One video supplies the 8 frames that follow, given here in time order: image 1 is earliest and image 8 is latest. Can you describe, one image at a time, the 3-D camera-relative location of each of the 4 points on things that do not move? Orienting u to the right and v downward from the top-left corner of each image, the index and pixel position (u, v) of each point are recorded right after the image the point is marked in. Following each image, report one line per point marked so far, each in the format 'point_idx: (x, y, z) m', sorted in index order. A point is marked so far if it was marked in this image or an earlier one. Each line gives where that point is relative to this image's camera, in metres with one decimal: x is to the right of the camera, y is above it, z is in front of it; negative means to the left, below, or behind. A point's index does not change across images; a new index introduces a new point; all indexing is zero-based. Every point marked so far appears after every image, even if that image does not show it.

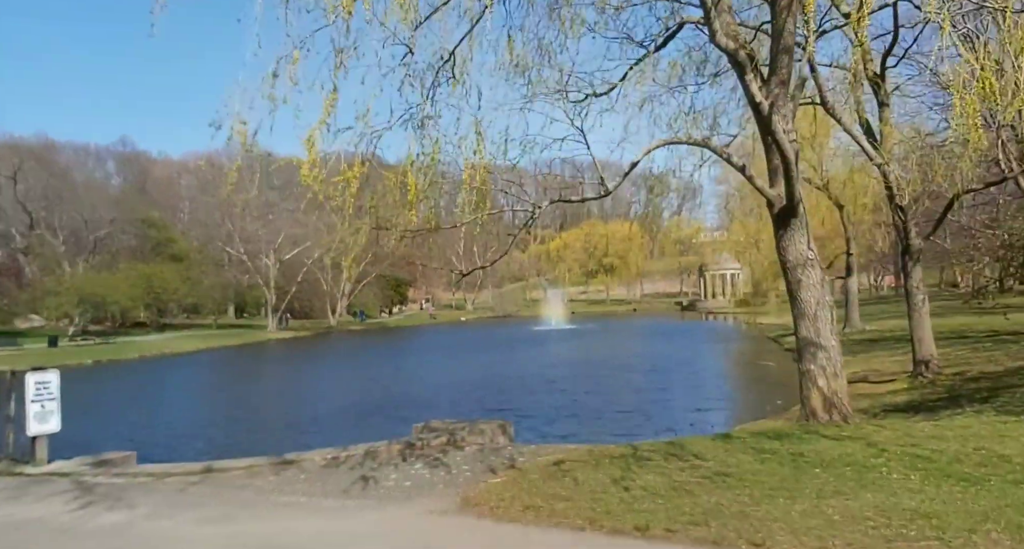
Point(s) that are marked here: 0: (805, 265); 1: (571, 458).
0: (+2.6, +0.1, +8.1) m
1: (+0.4, -1.3, +6.5) m
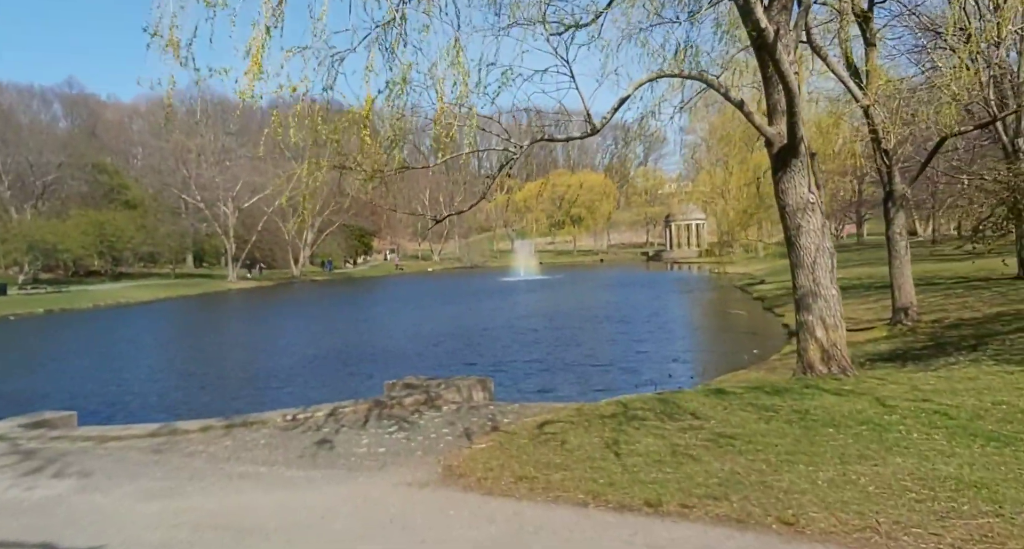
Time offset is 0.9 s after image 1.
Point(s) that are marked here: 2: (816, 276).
0: (+2.5, +0.6, +7.5) m
1: (+0.3, -1.0, +6.0) m
2: (+2.5, 0.0, +7.5) m
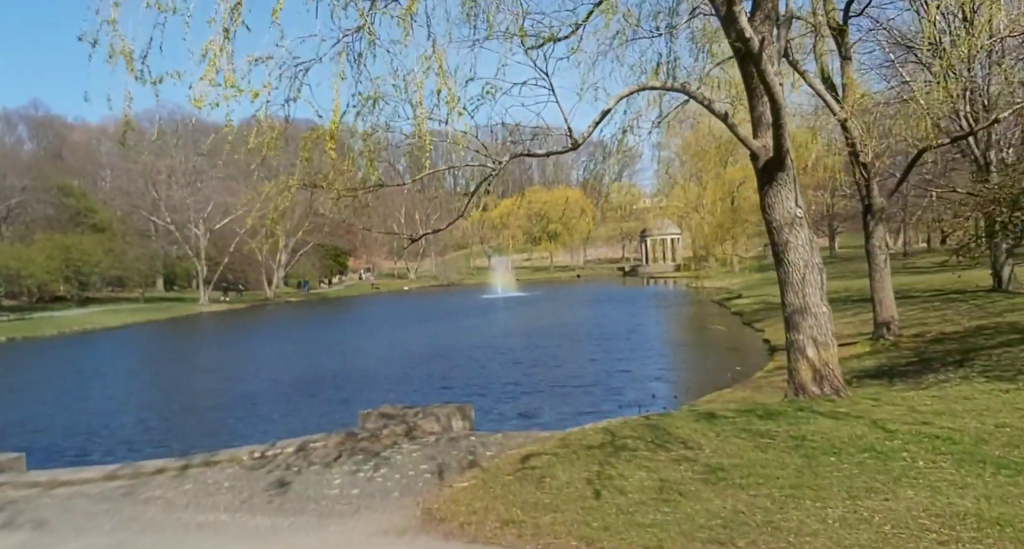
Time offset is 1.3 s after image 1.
0: (+2.3, +0.4, +7.3) m
1: (+0.2, -1.1, +5.7) m
2: (+2.4, -0.2, +7.2) m
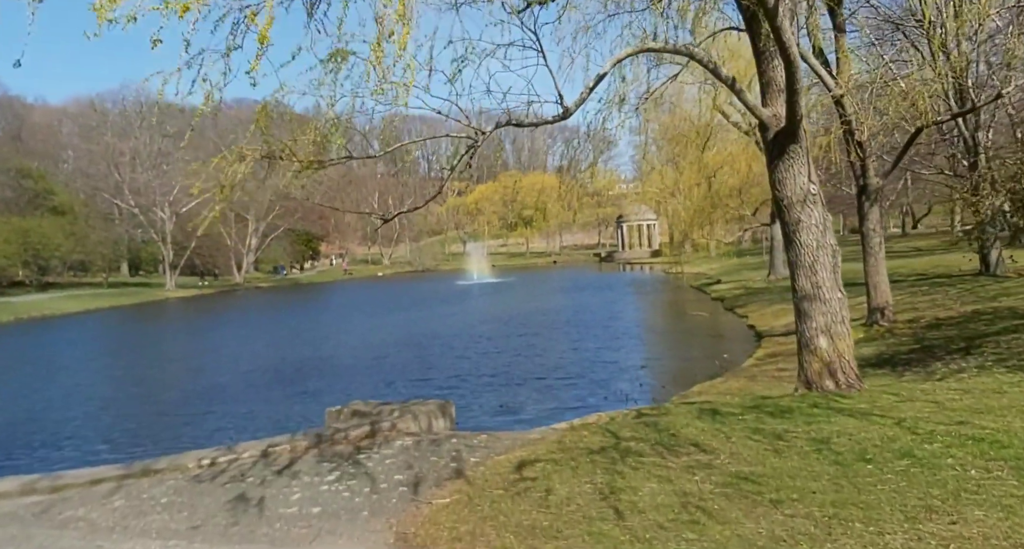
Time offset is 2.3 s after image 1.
0: (+2.2, +0.6, +6.6) m
1: (+0.1, -1.0, +5.0) m
2: (+2.2, 0.0, +6.6) m
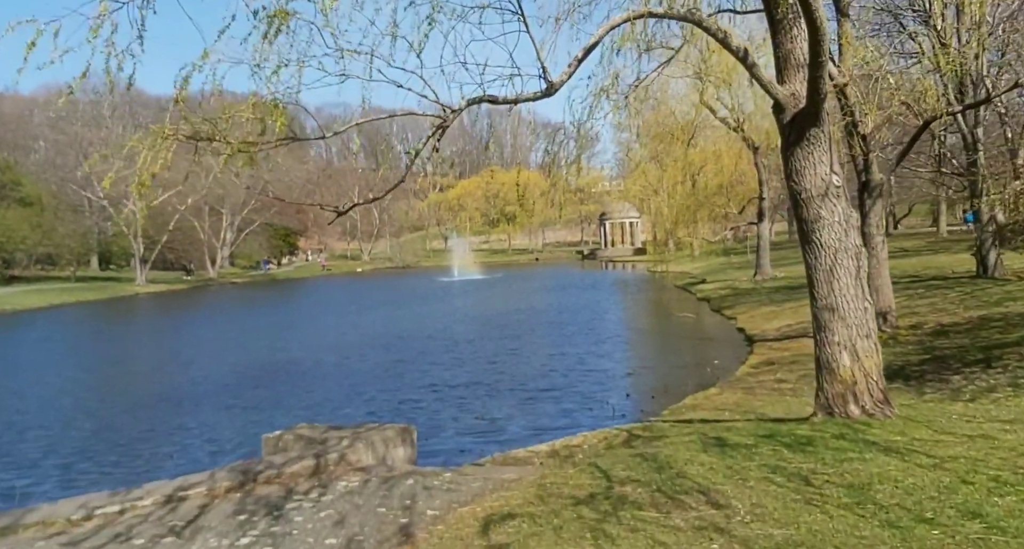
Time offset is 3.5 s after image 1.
0: (+2.0, +0.5, +5.7) m
1: (0.0, -1.0, +4.0) m
2: (+2.1, -0.1, +5.7) m
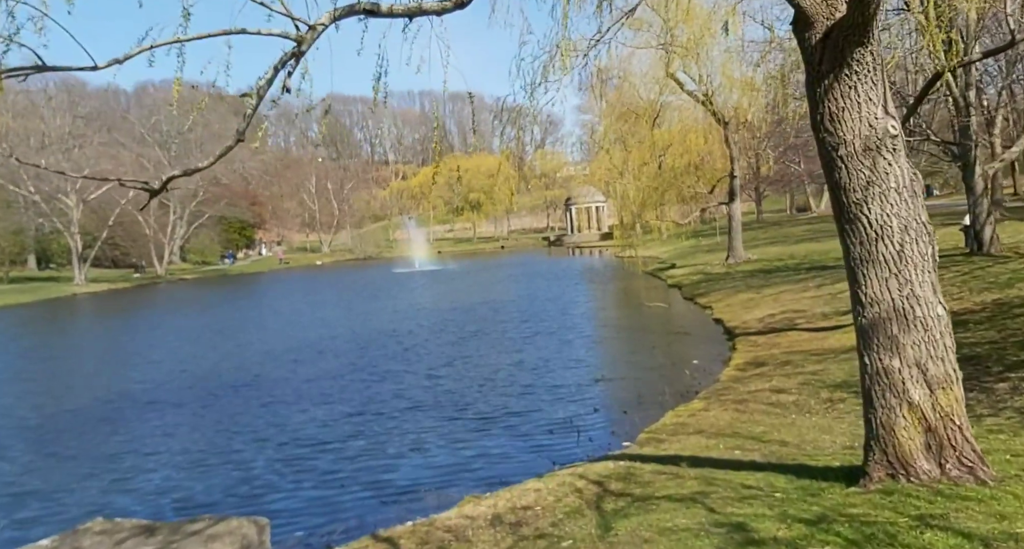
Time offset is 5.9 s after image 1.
0: (+1.6, +0.5, +3.9) m
1: (-0.3, -1.1, +2.1) m
2: (+1.7, -0.1, +3.9) m
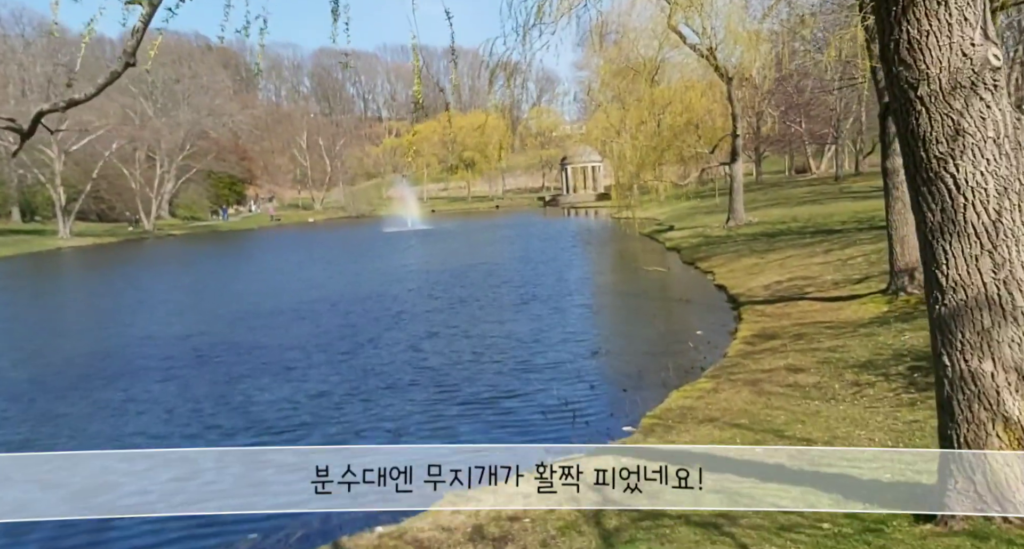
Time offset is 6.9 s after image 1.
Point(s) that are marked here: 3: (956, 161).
0: (+1.5, +0.6, +3.0) m
1: (-0.4, -1.1, +1.3) m
2: (+1.6, 0.0, +3.0) m
3: (+1.5, +0.4, +3.0) m
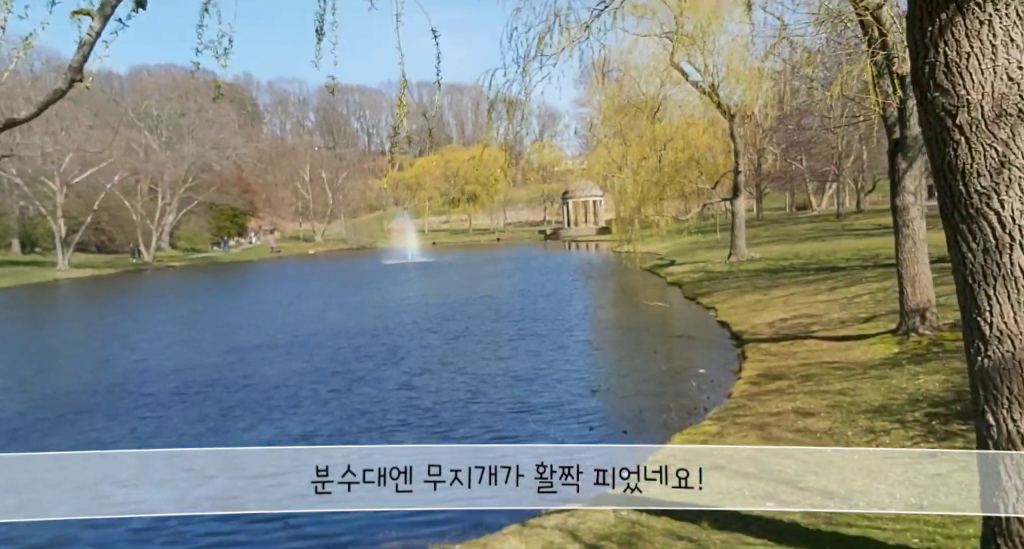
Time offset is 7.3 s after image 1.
0: (+1.5, +0.5, +2.7) m
1: (-0.4, -1.1, +1.0) m
2: (+1.6, -0.1, +2.7) m
3: (+1.5, +0.2, +2.7) m
